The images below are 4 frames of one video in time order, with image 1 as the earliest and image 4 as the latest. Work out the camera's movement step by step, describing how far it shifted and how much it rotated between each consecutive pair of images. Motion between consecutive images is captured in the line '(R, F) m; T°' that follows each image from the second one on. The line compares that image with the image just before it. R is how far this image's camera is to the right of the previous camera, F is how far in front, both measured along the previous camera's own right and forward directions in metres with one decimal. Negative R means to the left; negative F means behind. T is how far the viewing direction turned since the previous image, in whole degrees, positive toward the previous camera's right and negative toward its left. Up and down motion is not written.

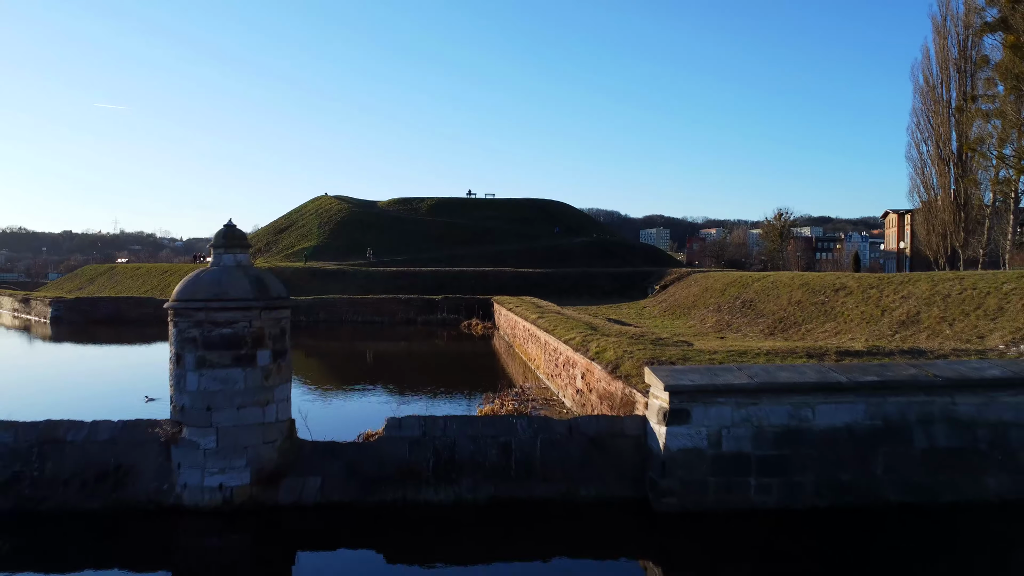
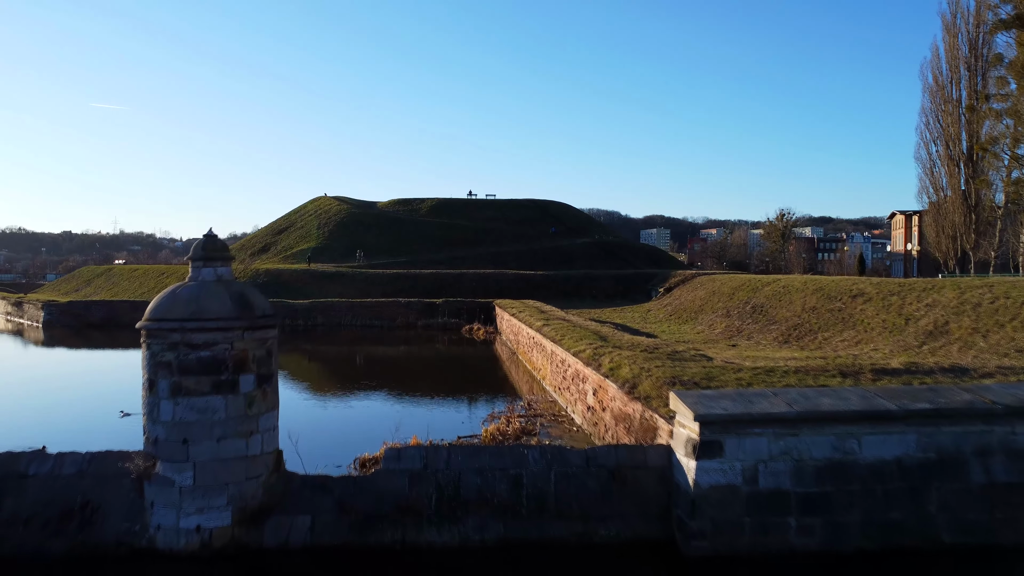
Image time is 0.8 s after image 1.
(-0.1, +0.6) m; 0°
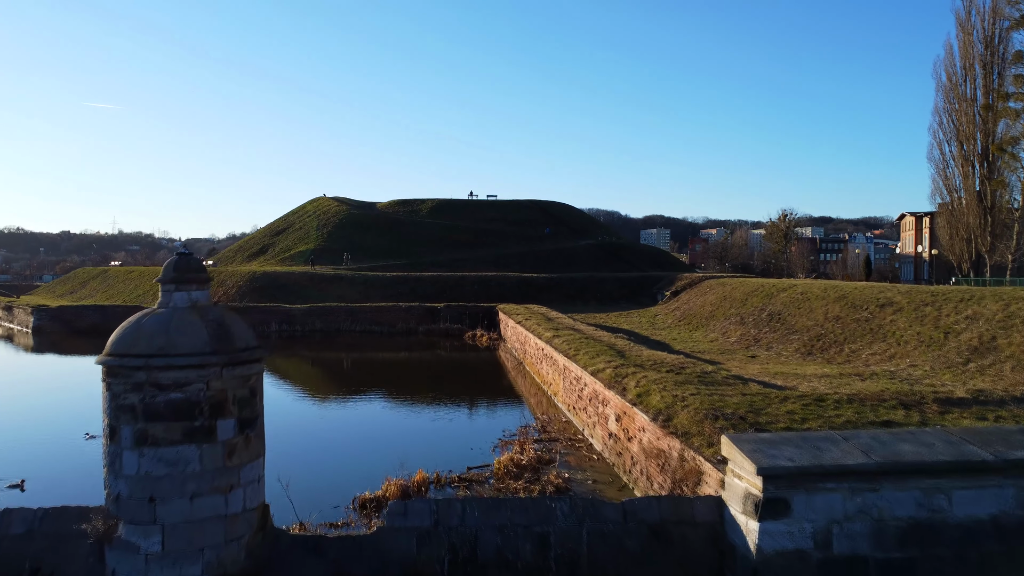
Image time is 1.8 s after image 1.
(-0.2, +0.8) m; 0°
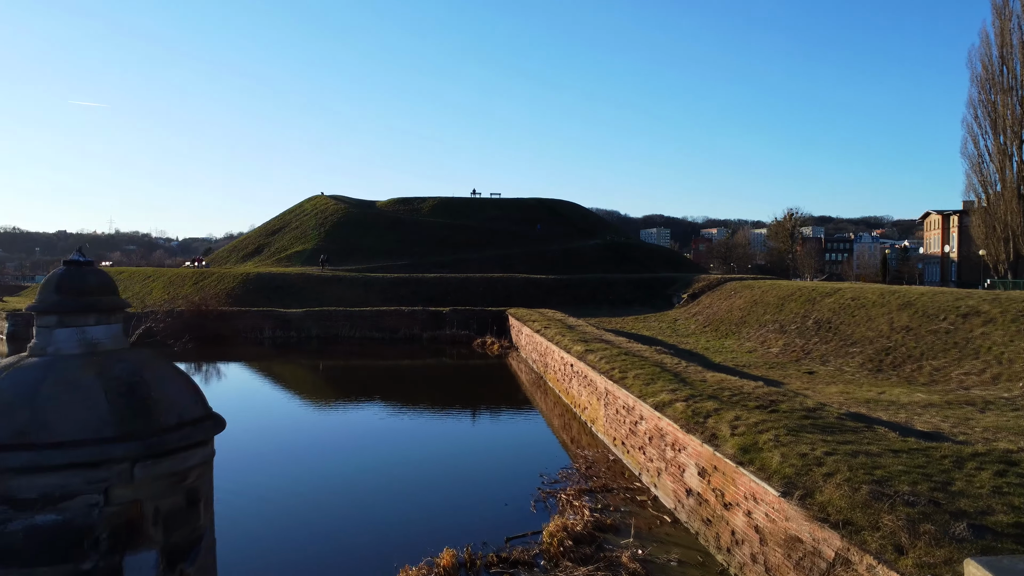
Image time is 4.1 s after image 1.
(-0.5, +1.8) m; 0°
